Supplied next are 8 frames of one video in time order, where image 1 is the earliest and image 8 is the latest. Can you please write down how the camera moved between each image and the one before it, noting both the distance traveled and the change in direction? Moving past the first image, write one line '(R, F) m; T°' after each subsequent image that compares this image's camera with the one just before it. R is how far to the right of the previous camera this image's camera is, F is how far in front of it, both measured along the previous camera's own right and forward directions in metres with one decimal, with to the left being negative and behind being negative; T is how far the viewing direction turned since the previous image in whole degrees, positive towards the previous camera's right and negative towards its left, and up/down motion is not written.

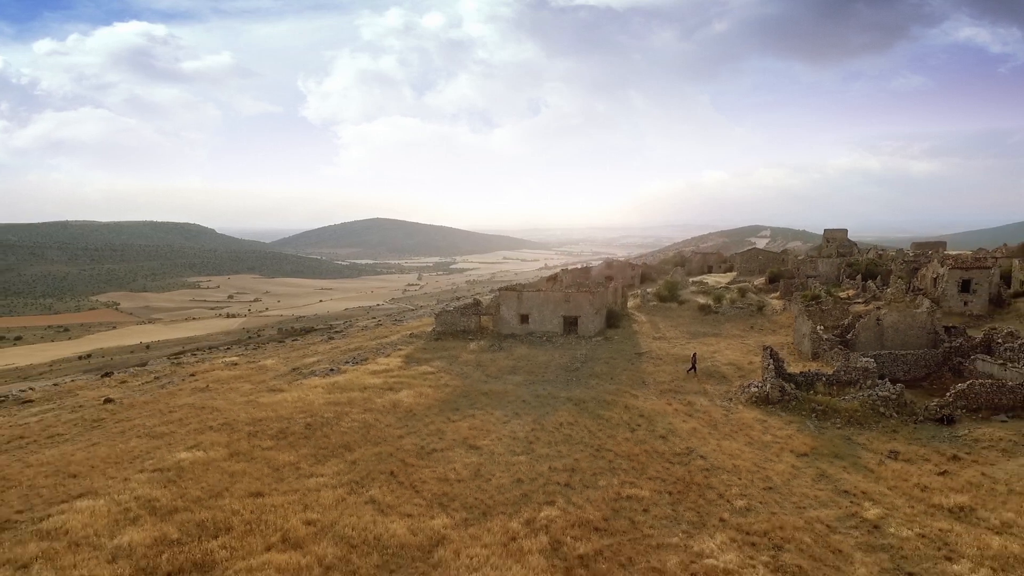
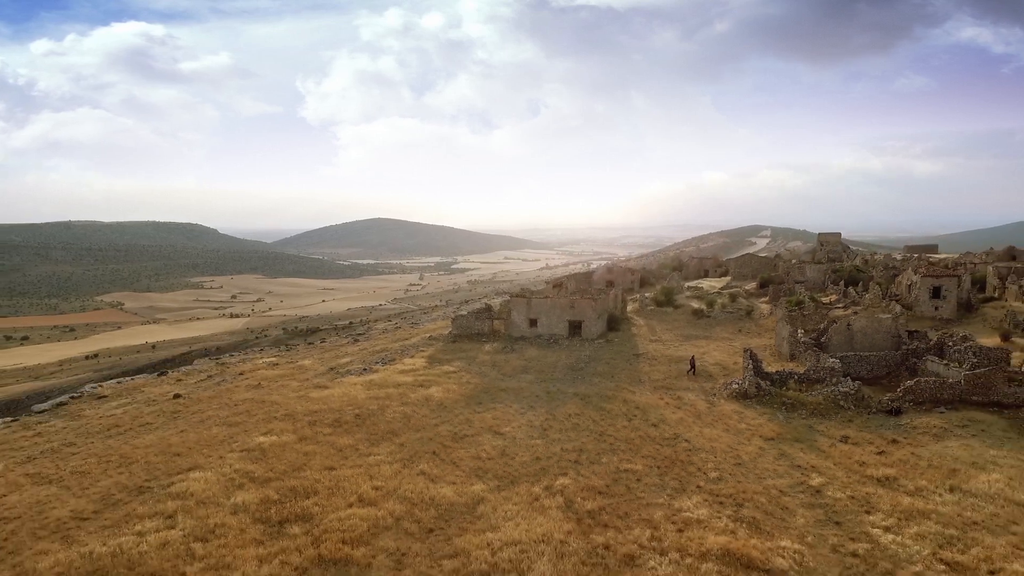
(-0.4, -1.8) m; 0°
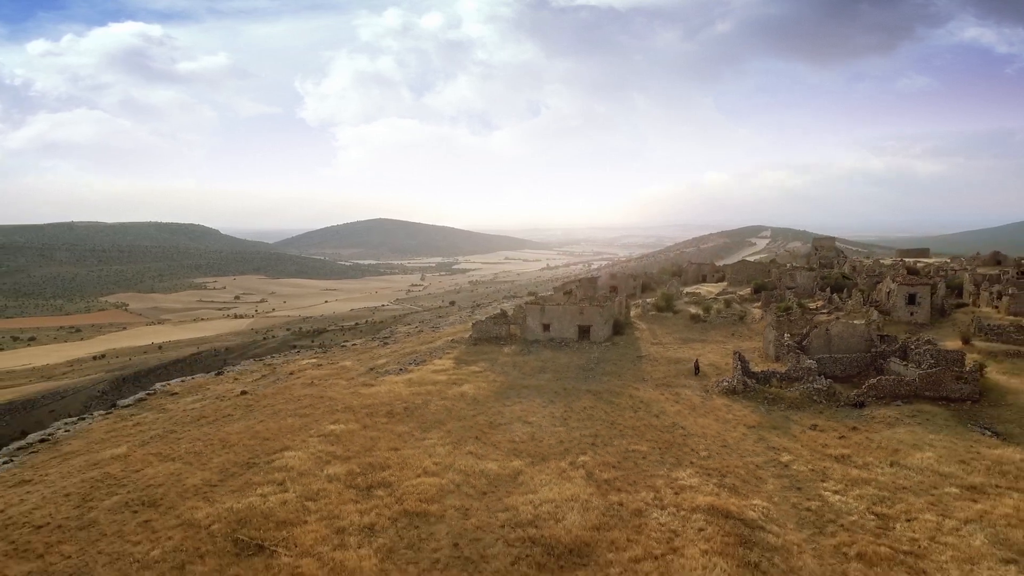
(-0.6, -2.1) m; 0°
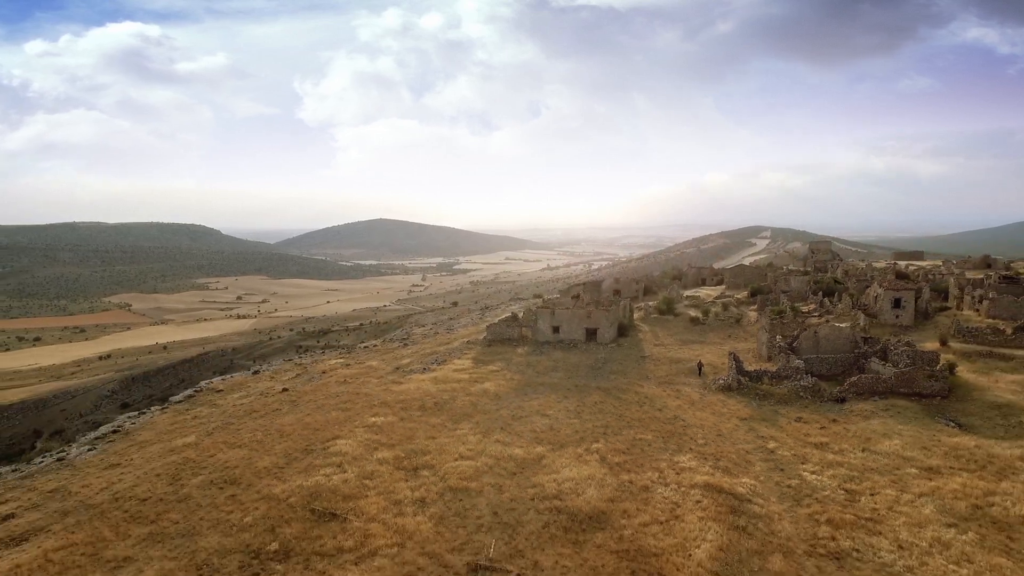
(-0.5, -1.6) m; 0°
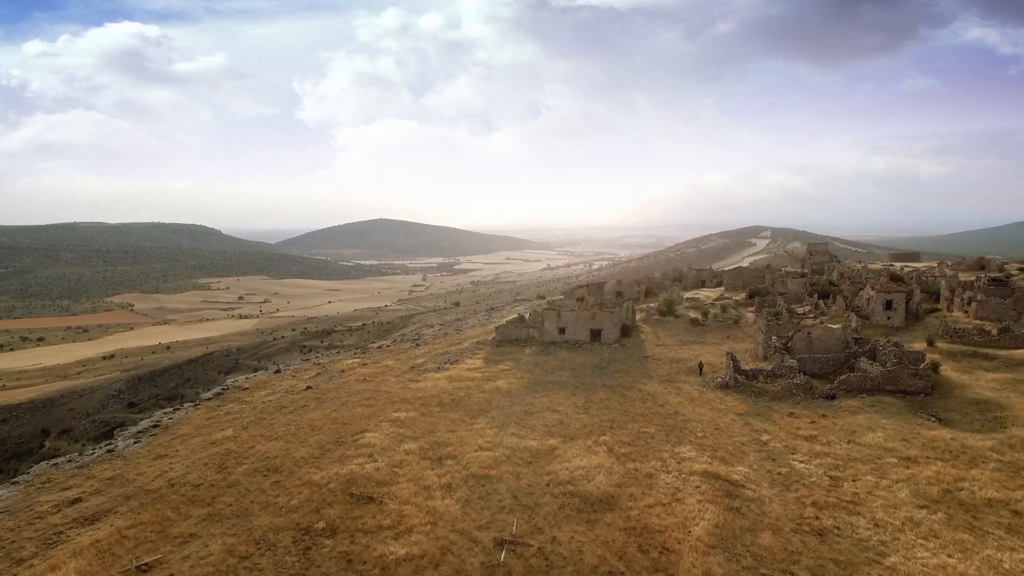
(-0.4, -1.0) m; 0°
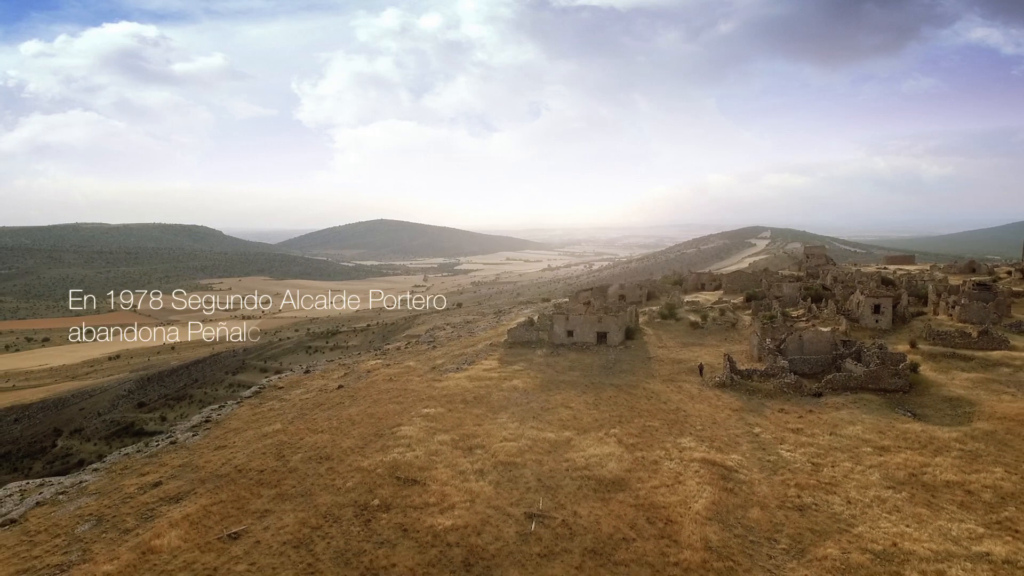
(-0.6, -1.6) m; 0°
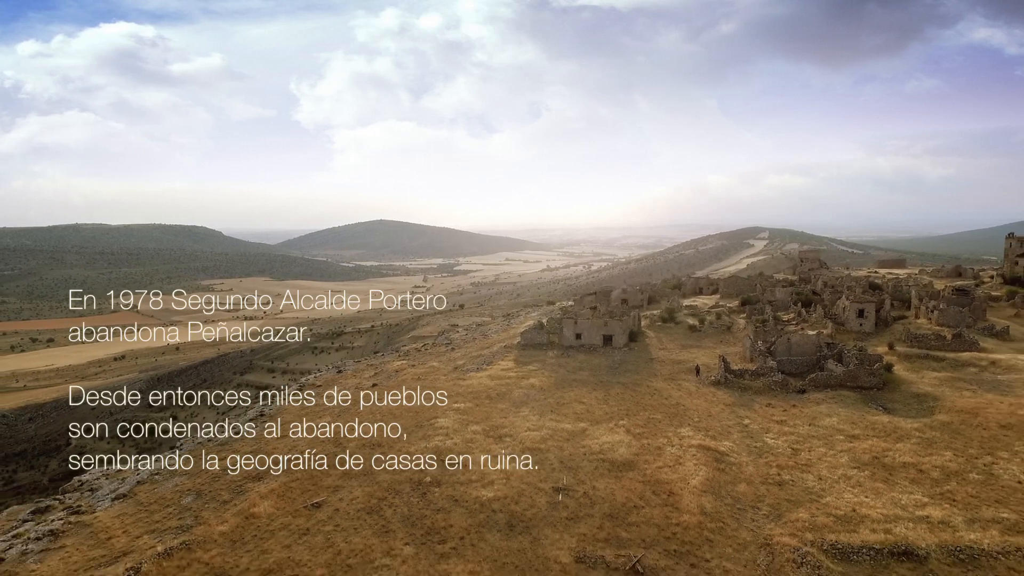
(-0.8, -2.2) m; 0°
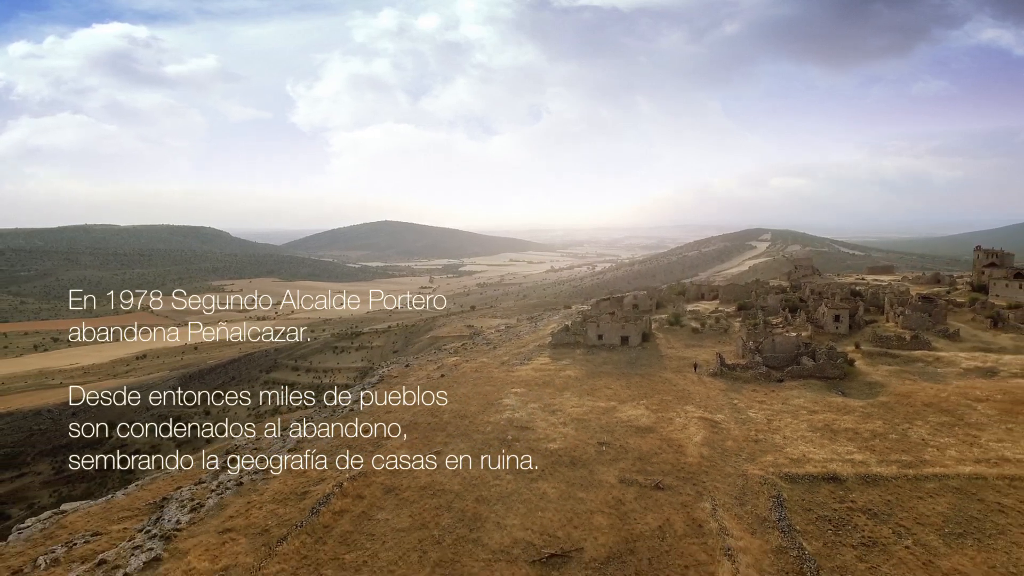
(-2.0, -5.5) m; 0°
